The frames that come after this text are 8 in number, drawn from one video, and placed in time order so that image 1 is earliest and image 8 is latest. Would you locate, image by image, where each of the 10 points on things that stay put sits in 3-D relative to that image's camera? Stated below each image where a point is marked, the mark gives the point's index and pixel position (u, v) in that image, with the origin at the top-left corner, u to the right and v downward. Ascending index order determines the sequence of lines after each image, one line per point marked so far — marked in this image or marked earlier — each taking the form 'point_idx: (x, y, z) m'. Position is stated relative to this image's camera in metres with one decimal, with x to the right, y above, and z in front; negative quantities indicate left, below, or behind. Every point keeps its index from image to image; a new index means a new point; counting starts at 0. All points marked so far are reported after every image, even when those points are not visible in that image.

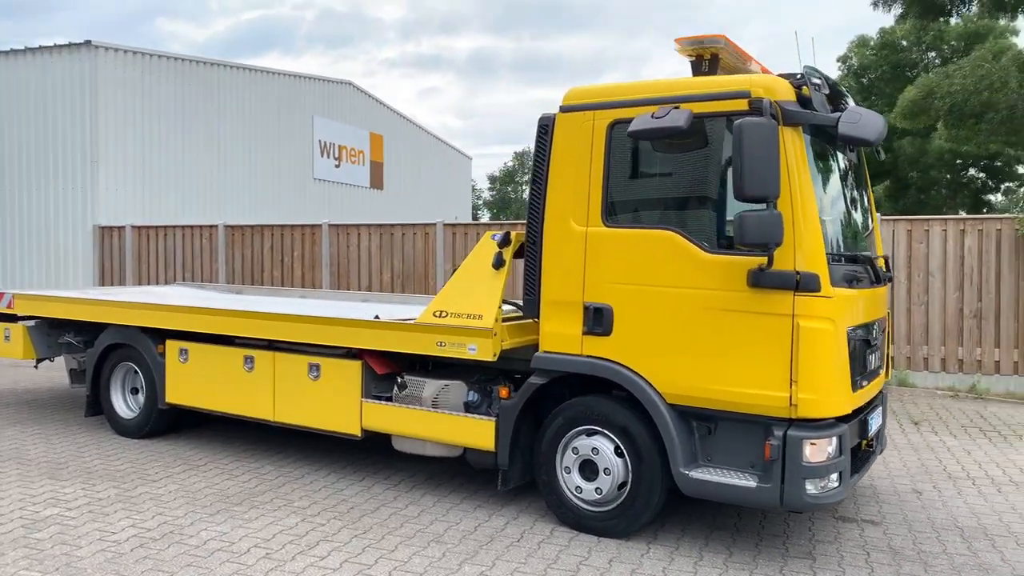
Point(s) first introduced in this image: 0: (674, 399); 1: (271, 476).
0: (+0.9, -0.6, +4.4) m
1: (-1.7, -1.3, +5.7) m
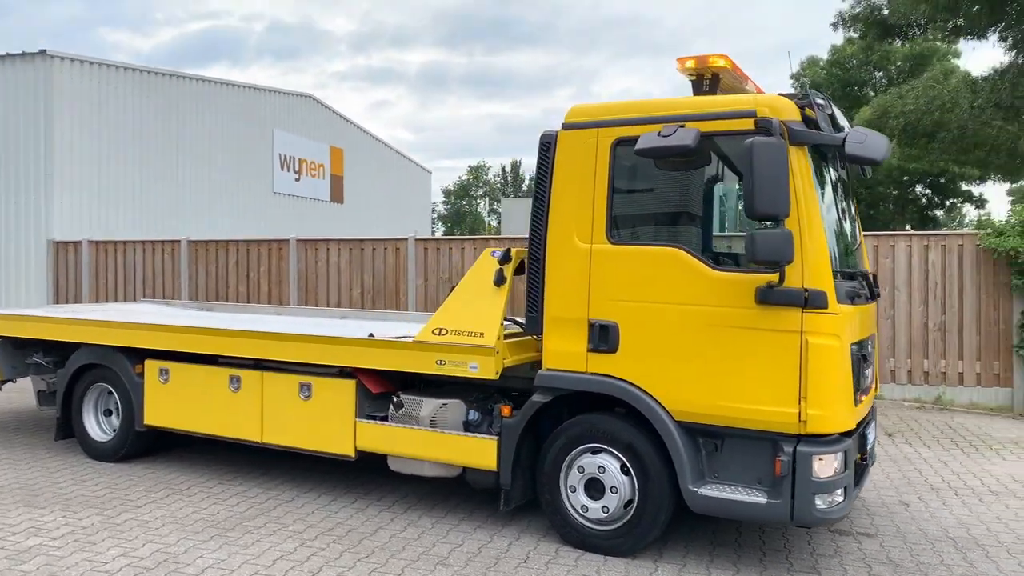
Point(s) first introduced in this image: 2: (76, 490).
0: (+0.9, -0.7, +4.4) m
1: (-1.7, -1.4, +5.6) m
2: (-3.1, -1.4, +5.8) m
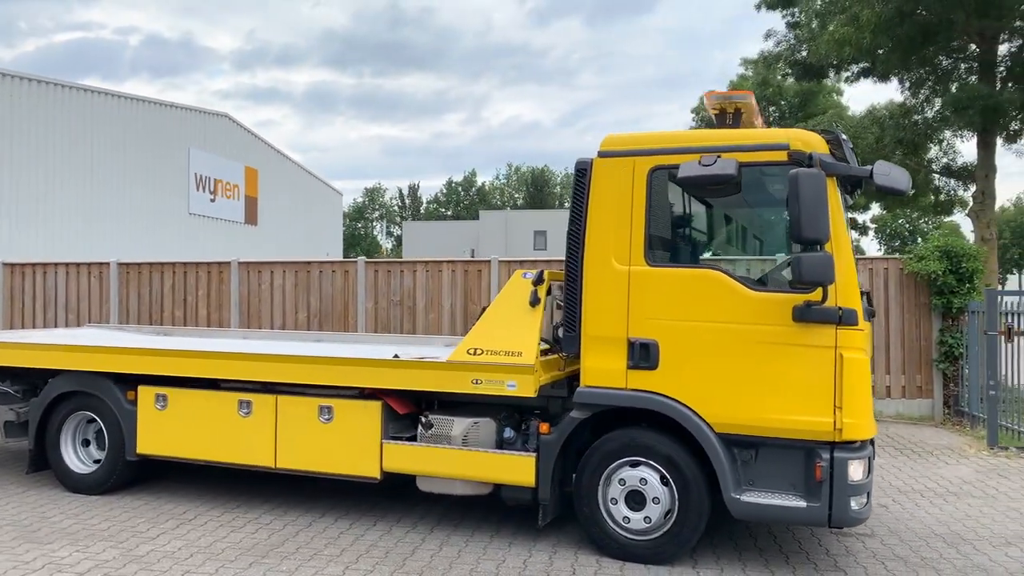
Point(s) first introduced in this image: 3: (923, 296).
0: (+1.2, -0.8, +4.7) m
1: (-1.6, -1.6, +5.5) m
2: (-2.9, -1.6, +5.5) m
3: (+5.4, -0.1, +10.7) m
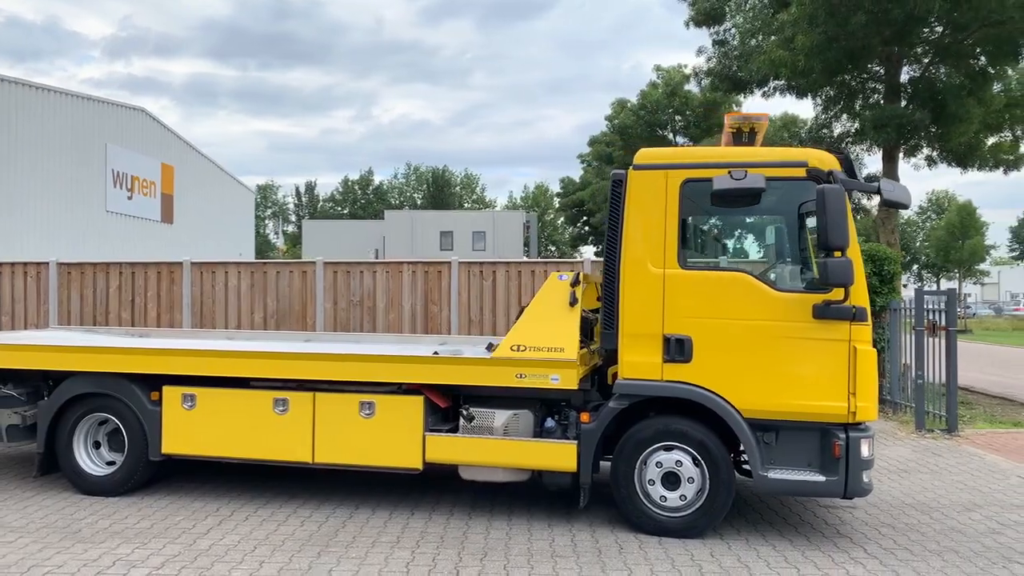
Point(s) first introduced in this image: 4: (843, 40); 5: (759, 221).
0: (+1.5, -0.8, +5.3) m
1: (-1.3, -1.6, +5.7) m
2: (-2.7, -1.6, +5.6) m
3: (+4.9, -0.1, +11.8) m
4: (+5.1, +3.8, +12.6) m
5: (+1.6, +0.4, +5.3) m
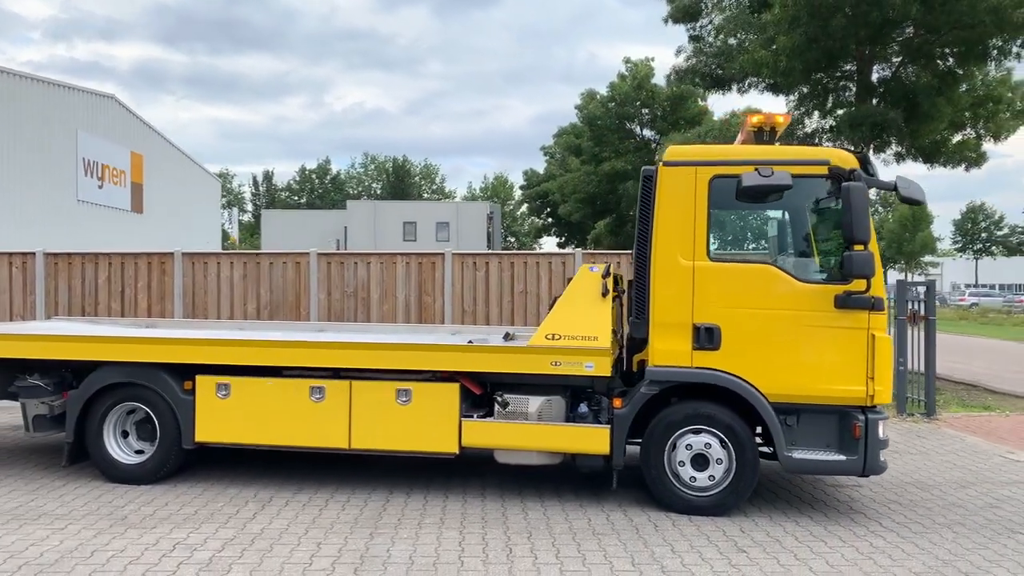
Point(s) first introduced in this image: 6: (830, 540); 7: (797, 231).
0: (+1.8, -0.7, +5.6) m
1: (-1.1, -1.5, +5.9) m
2: (-2.4, -1.5, +5.7) m
3: (+4.8, 0.0, +12.3) m
4: (+5.0, +3.9, +13.0) m
5: (+1.9, +0.5, +5.6) m
6: (+2.0, -1.6, +5.2) m
7: (+2.0, +0.4, +5.6) m
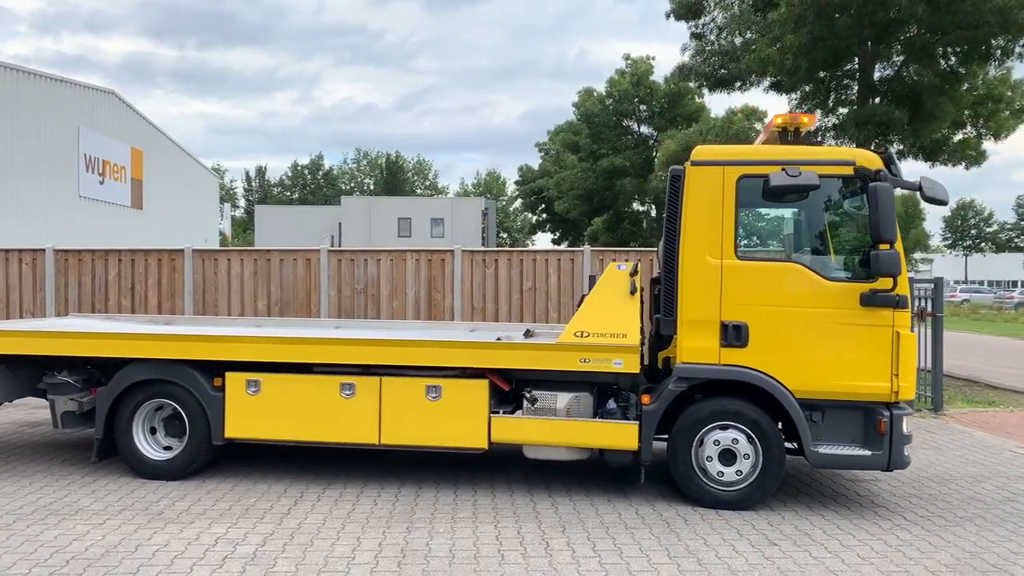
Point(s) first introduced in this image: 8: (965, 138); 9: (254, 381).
0: (+2.0, -0.7, +5.7) m
1: (-0.9, -1.5, +5.9) m
2: (-2.2, -1.5, +5.7) m
3: (+5.0, +0.1, +12.5) m
4: (+5.1, +4.0, +13.2) m
5: (+2.1, +0.5, +5.7) m
6: (+2.2, -1.6, +5.3) m
7: (+2.2, +0.4, +5.7) m
8: (+8.5, +2.8, +15.2) m
9: (-2.0, -0.7, +6.3) m
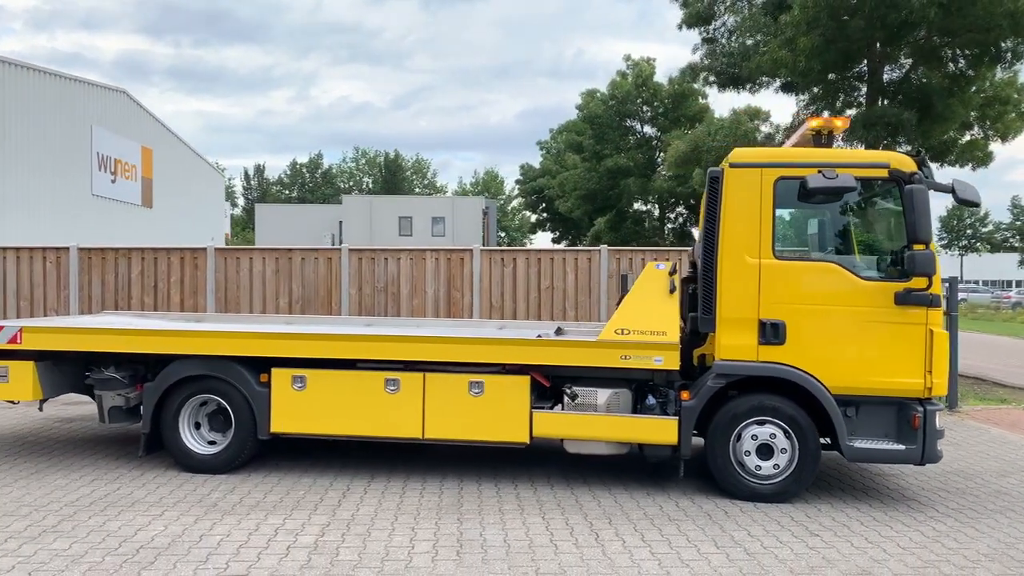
0: (+2.3, -0.7, +5.9) m
1: (-0.5, -1.5, +6.1) m
2: (-1.9, -1.5, +5.9) m
3: (+5.2, +0.1, +12.6) m
4: (+5.4, +4.0, +13.3) m
5: (+2.4, +0.5, +5.9) m
6: (+2.6, -1.6, +5.5) m
7: (+2.5, +0.4, +5.9) m
8: (+8.7, +2.8, +15.4) m
9: (-1.7, -0.7, +6.5) m
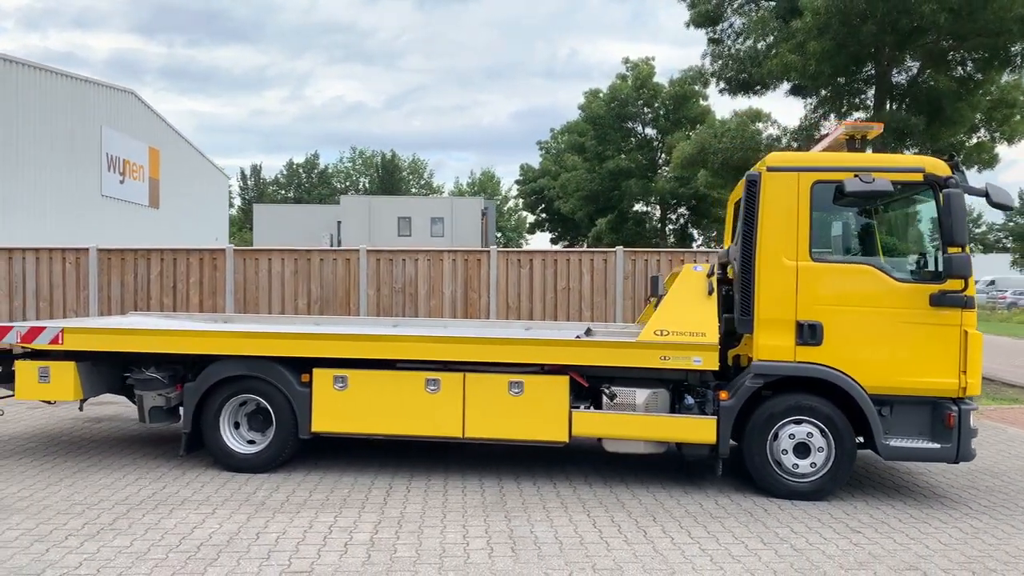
0: (+2.6, -0.7, +6.0) m
1: (-0.2, -1.5, +6.2) m
2: (-1.6, -1.5, +6.0) m
3: (+5.5, +0.1, +12.8) m
4: (+5.7, +4.0, +13.5) m
5: (+2.7, +0.5, +6.0) m
6: (+2.9, -1.6, +5.6) m
7: (+2.8, +0.4, +6.0) m
8: (+9.0, +2.8, +15.6) m
9: (-1.4, -0.7, +6.5) m
